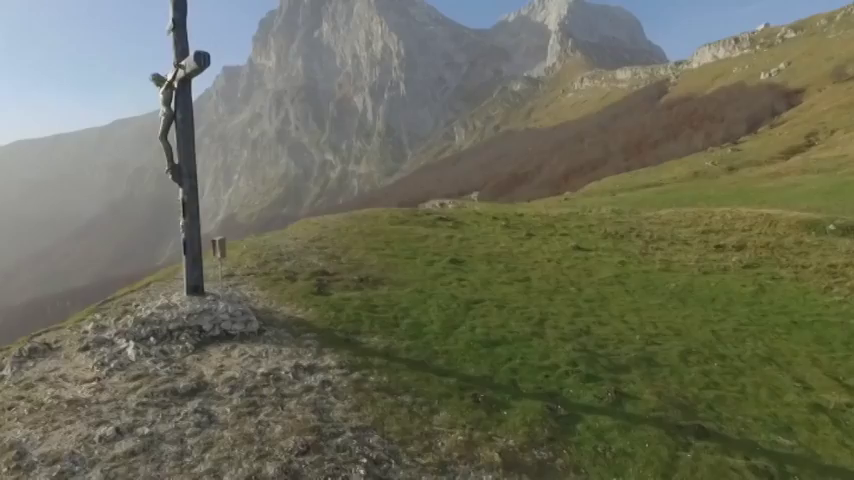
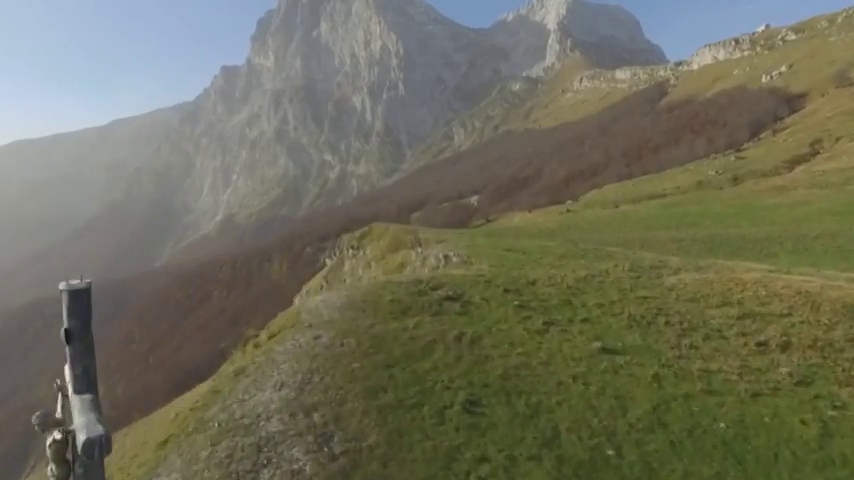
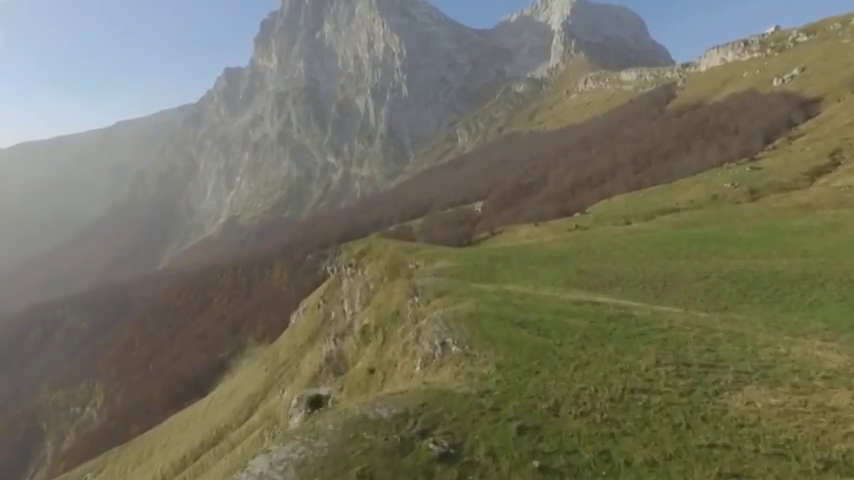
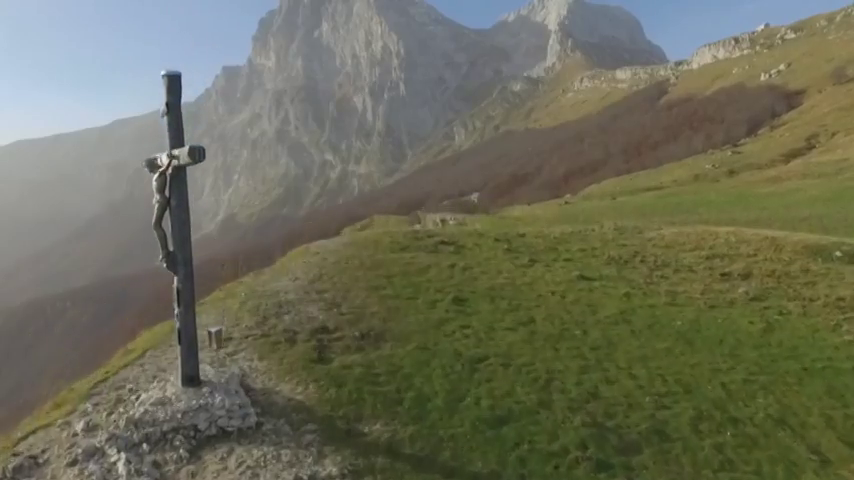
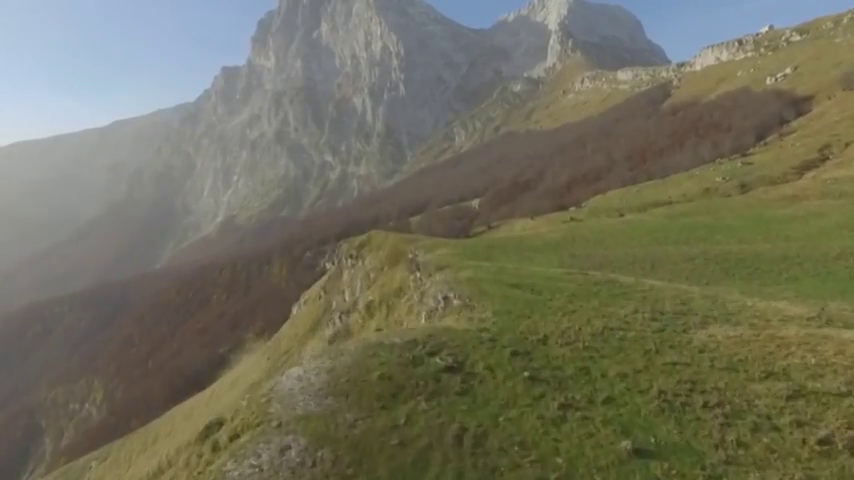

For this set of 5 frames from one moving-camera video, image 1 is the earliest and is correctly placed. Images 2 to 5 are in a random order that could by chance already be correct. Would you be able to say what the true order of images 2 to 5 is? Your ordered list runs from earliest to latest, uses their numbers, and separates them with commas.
4, 2, 5, 3
